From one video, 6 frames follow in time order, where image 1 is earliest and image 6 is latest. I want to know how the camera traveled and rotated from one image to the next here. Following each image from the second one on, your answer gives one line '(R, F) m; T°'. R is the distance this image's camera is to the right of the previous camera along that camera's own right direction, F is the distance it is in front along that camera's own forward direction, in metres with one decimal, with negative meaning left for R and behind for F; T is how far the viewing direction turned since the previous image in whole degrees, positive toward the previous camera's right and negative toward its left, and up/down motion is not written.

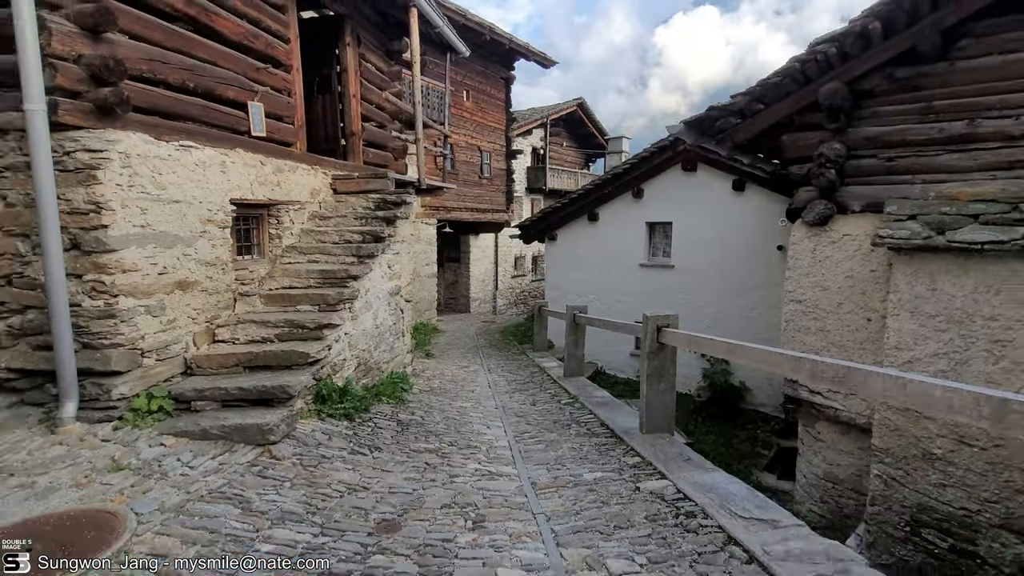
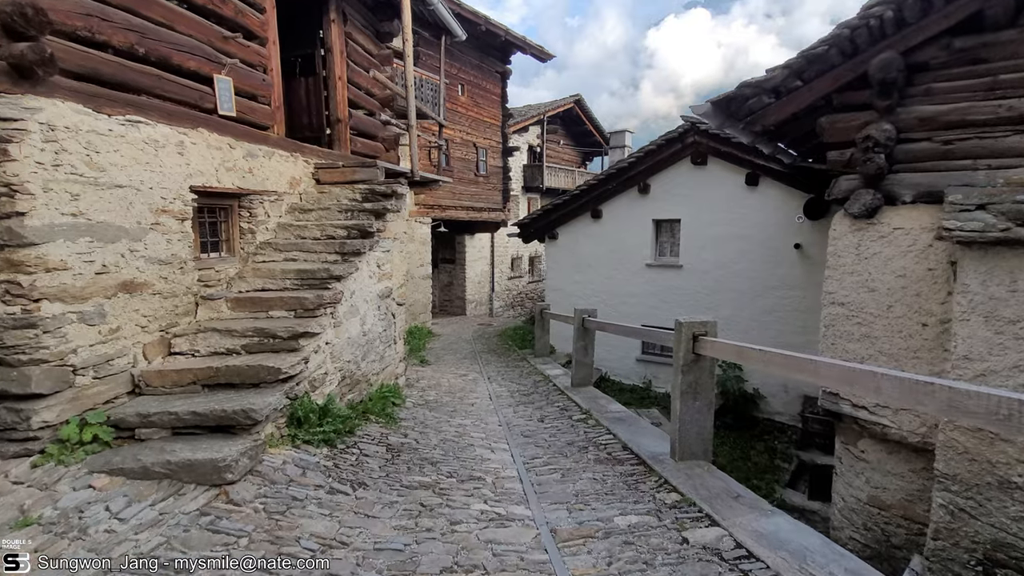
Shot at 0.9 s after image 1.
(-0.1, +0.6) m; +1°
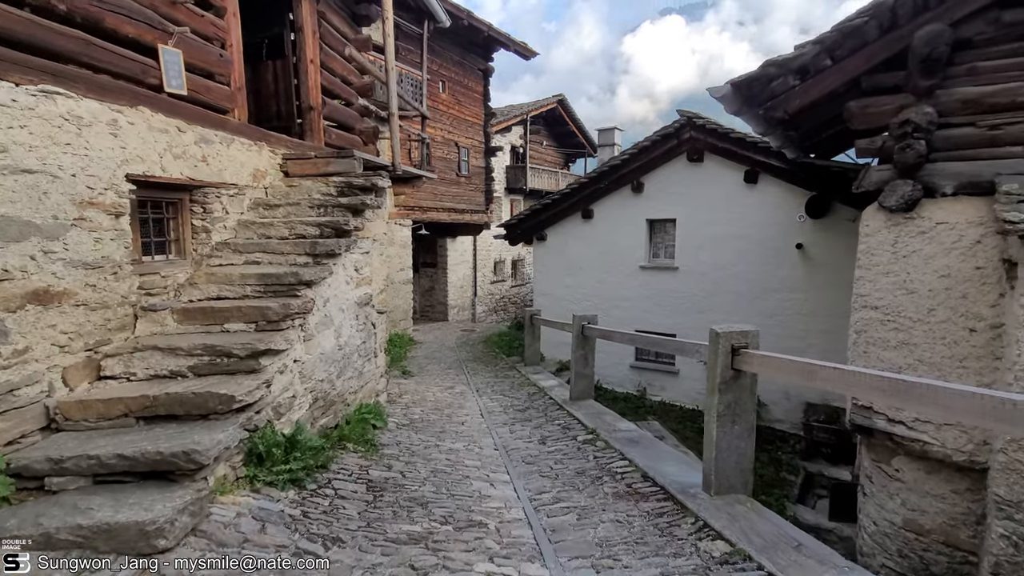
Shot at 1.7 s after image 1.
(-0.1, +0.6) m; +2°
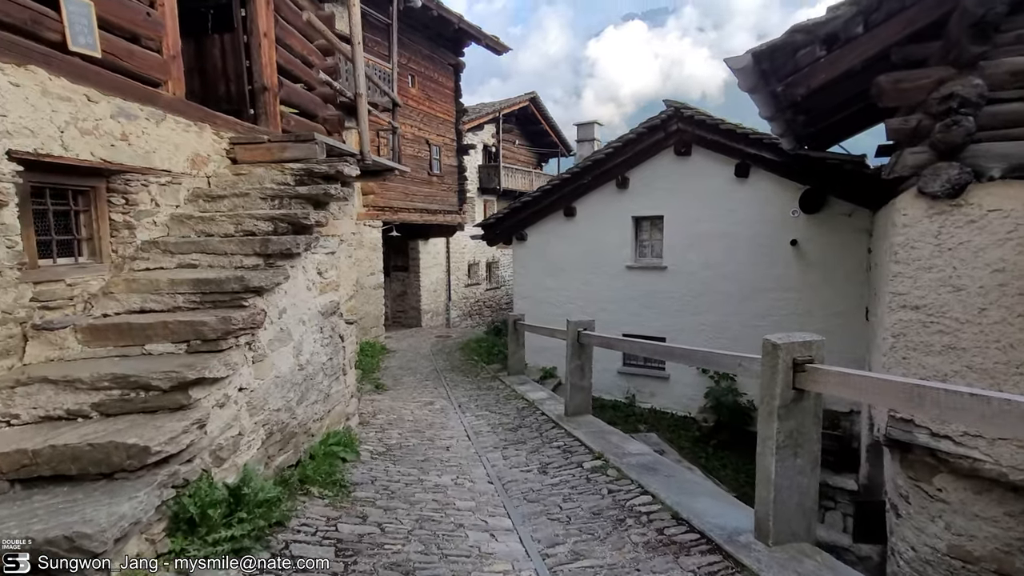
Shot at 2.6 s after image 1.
(-0.2, +0.6) m; +3°
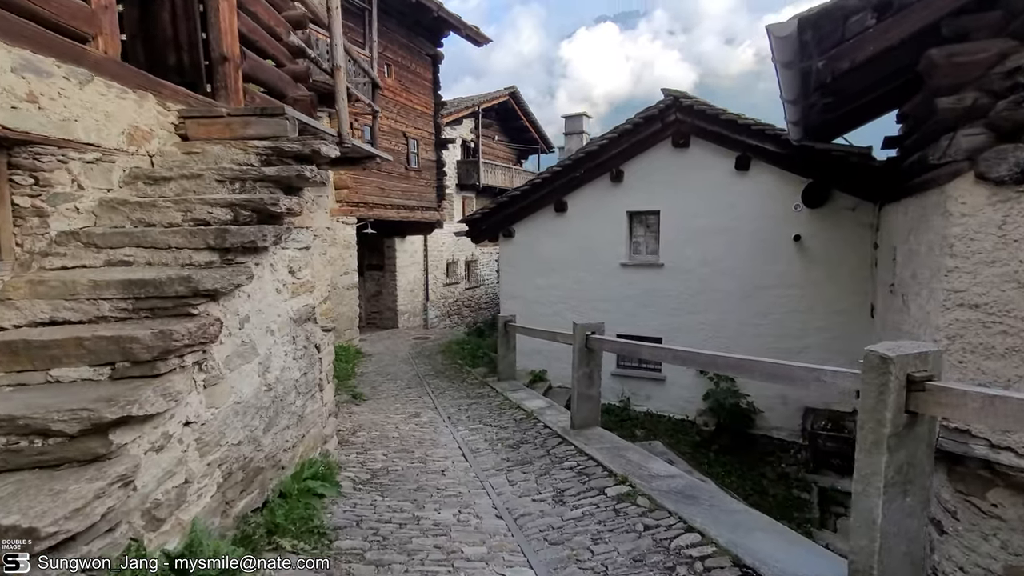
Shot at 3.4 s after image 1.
(-0.2, +0.6) m; +3°
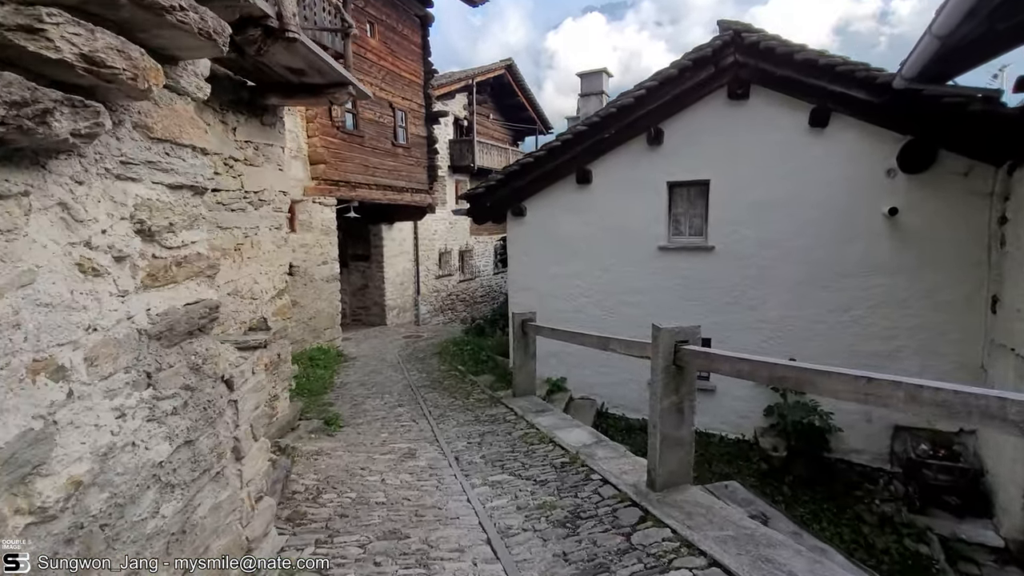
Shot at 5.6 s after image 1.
(-0.3, +1.7) m; +1°
